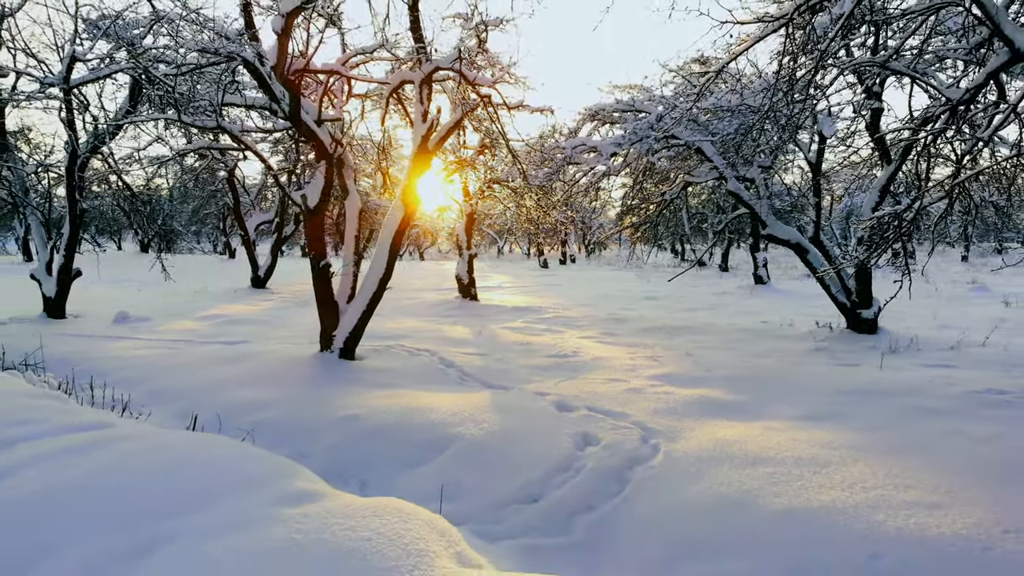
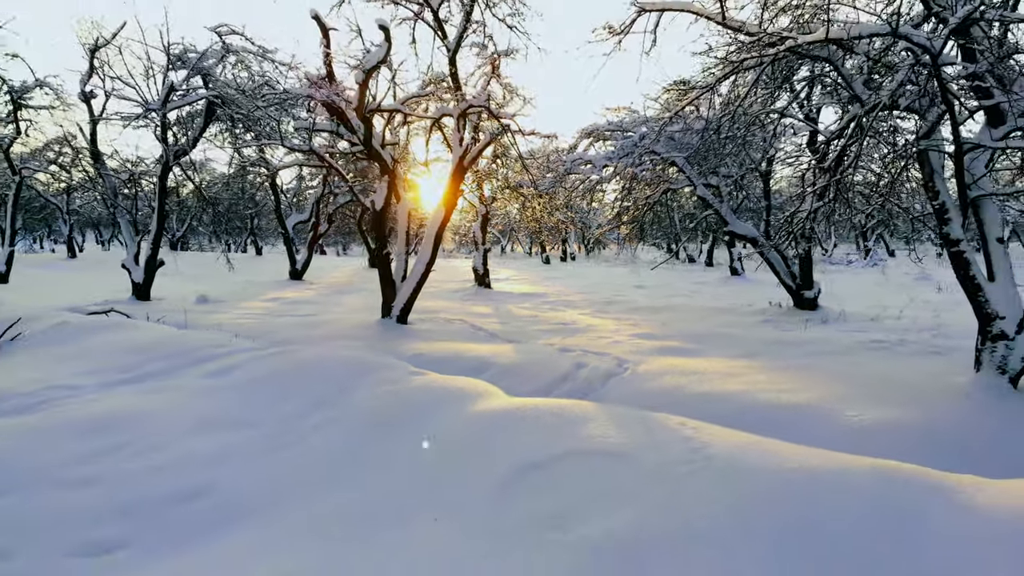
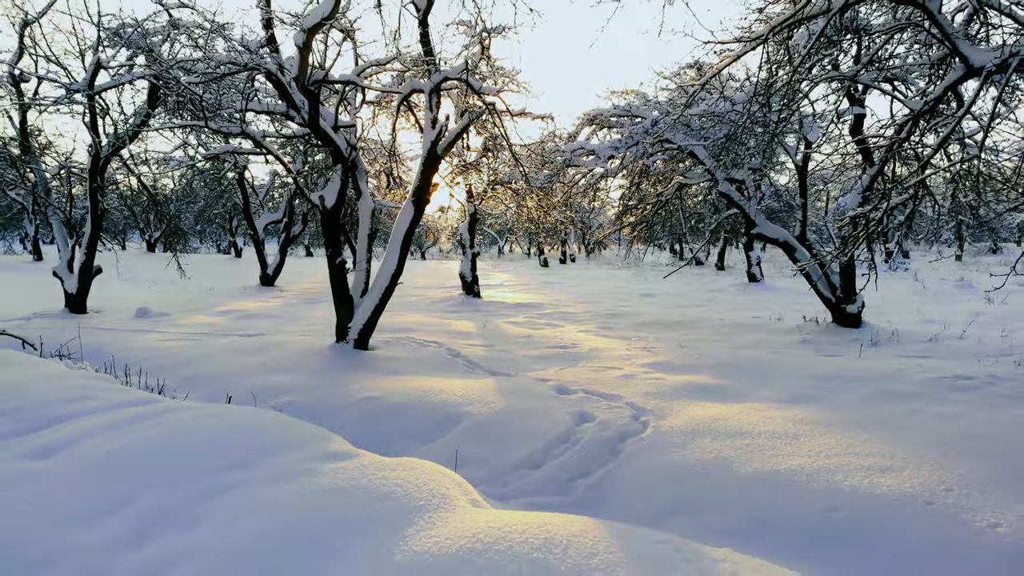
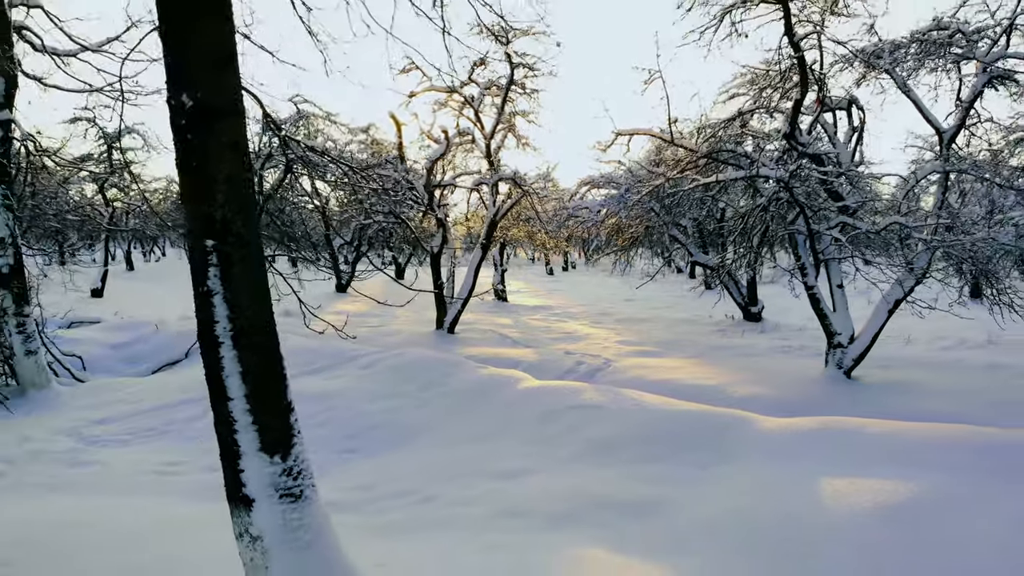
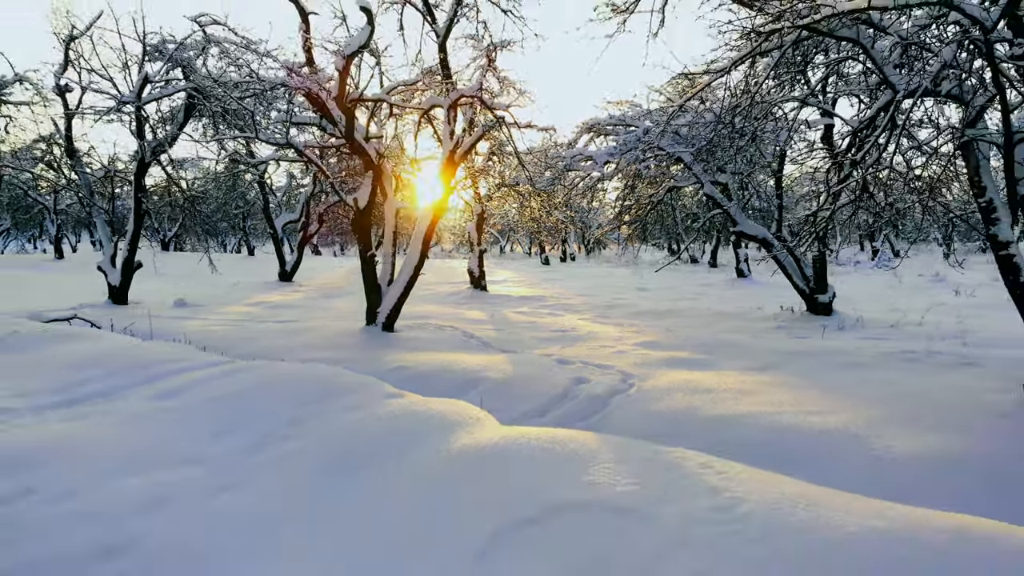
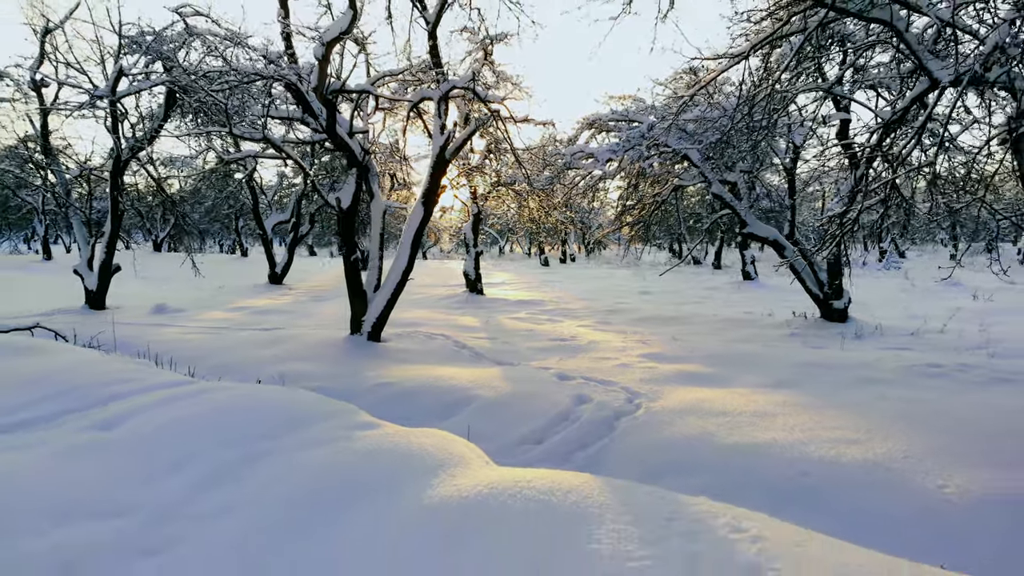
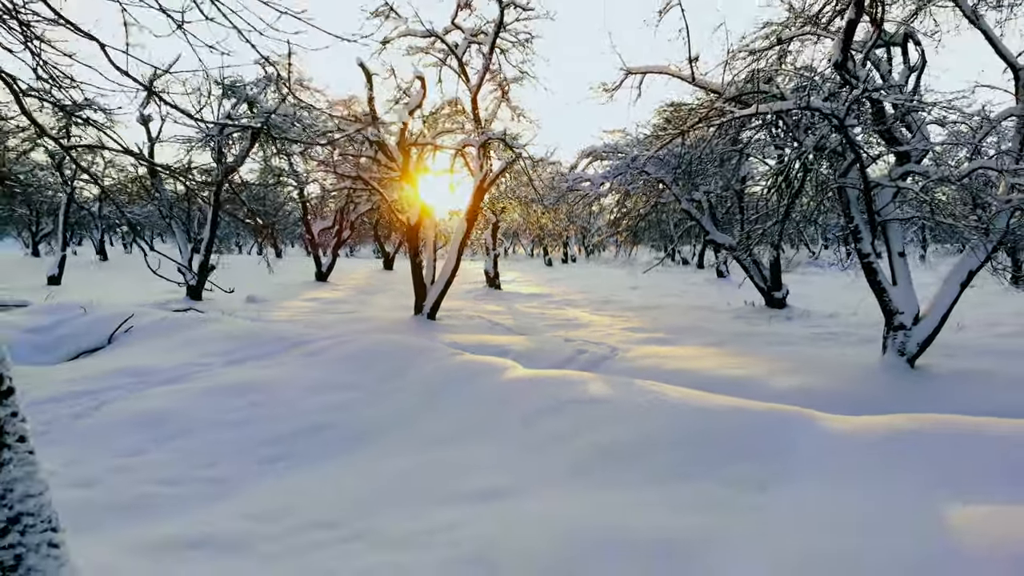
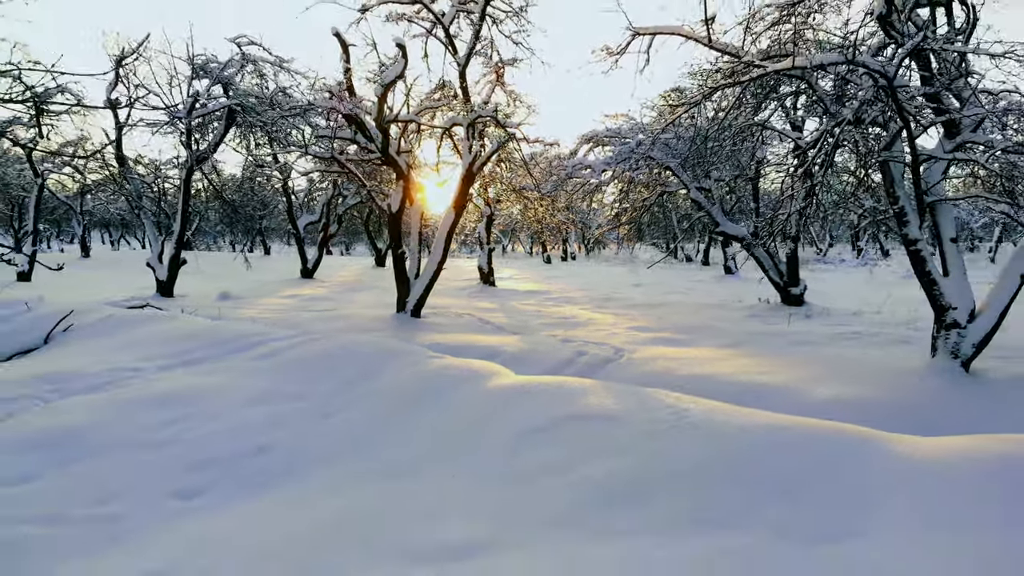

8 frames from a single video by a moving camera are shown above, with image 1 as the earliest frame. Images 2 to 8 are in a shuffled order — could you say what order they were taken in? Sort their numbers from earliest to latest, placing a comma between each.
3, 6, 5, 2, 8, 7, 4
